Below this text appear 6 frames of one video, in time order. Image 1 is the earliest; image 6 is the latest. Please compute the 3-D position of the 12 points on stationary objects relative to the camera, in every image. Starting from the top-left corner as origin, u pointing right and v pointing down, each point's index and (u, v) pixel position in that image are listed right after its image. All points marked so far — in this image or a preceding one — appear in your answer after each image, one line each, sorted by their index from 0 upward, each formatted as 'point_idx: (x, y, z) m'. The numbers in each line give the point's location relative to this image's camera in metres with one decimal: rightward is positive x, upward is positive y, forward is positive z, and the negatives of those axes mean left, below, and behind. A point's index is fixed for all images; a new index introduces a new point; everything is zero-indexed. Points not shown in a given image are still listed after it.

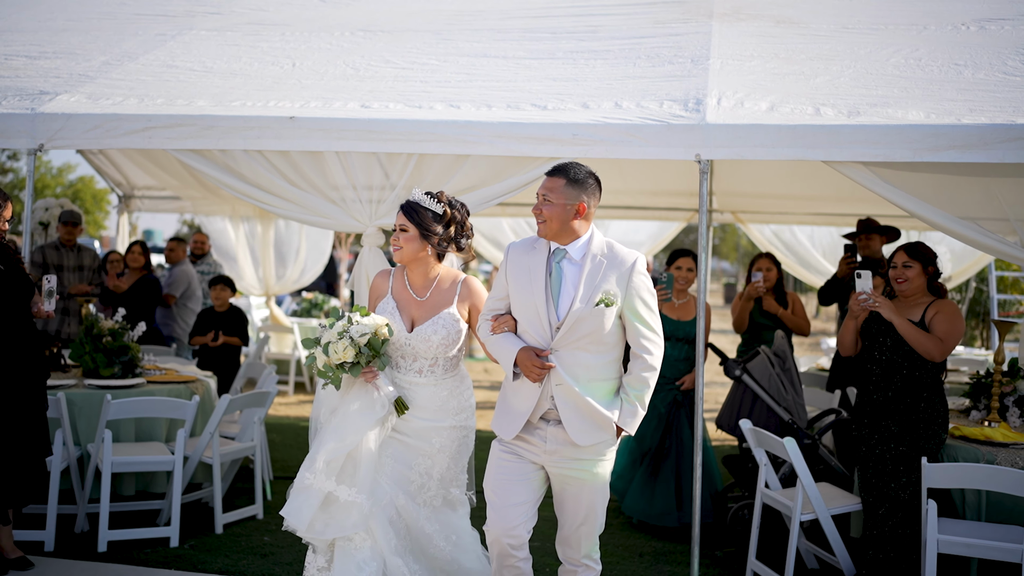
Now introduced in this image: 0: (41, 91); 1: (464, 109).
0: (-2.7, +1.1, +4.8) m
1: (-0.2, +0.9, +4.2) m
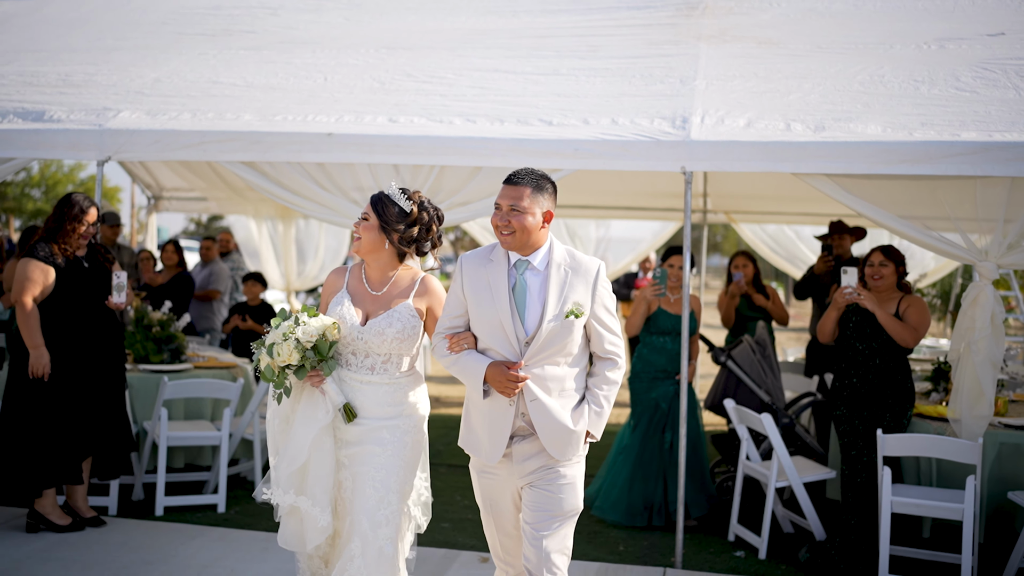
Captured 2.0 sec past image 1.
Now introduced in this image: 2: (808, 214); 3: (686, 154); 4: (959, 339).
0: (-2.6, +1.2, +5.4) m
1: (-0.2, +0.9, +4.7) m
2: (+3.2, +0.8, +8.9) m
3: (+0.9, +0.7, +4.2) m
4: (+2.3, -0.3, +4.3) m
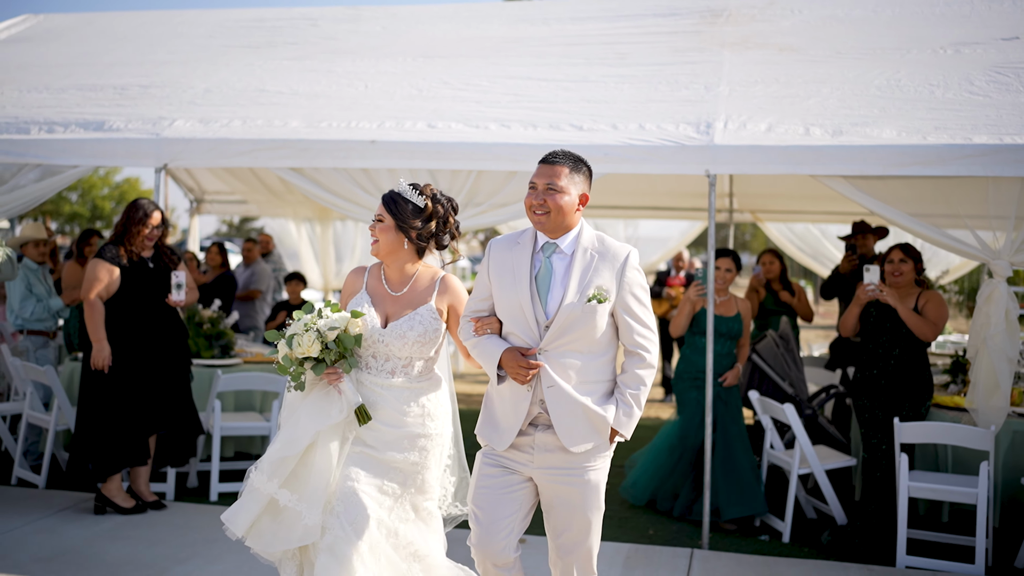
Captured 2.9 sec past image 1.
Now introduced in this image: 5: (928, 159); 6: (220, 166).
0: (-2.4, +1.2, +5.8) m
1: (0.0, +1.0, +5.0) m
2: (+3.5, +0.8, +9.1) m
3: (+1.0, +0.7, +4.4) m
4: (+2.5, -0.3, +4.5) m
5: (+2.1, +0.6, +4.2) m
6: (-1.9, +0.8, +5.3) m
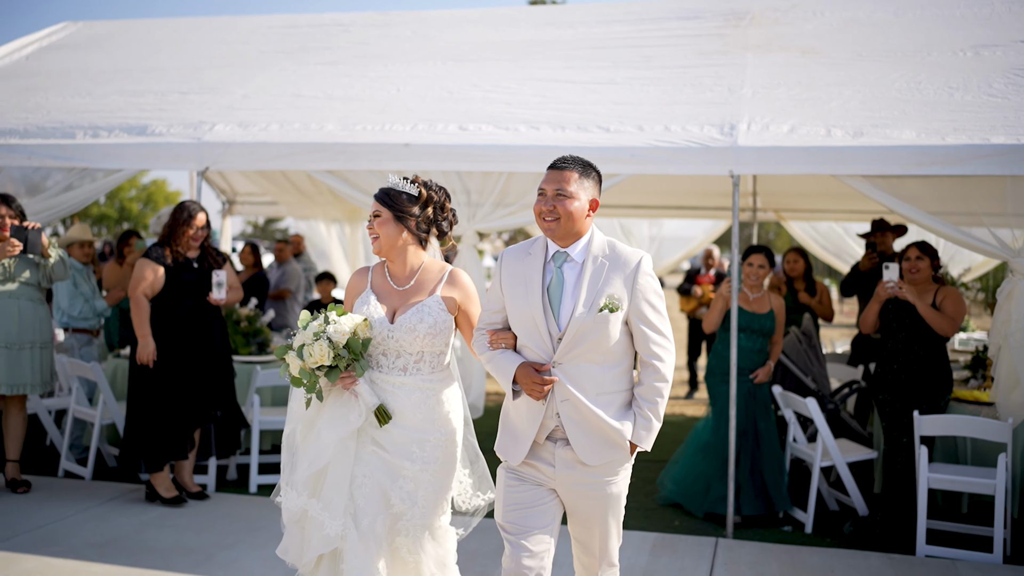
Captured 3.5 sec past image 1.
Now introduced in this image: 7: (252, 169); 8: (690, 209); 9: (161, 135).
0: (-2.2, +1.2, +6.0) m
1: (+0.2, +1.0, +5.2) m
2: (+3.8, +0.9, +9.2) m
3: (+1.2, +0.7, +4.6) m
4: (+2.7, -0.2, +4.6) m
5: (+2.2, +0.7, +4.3) m
6: (-1.7, +0.8, +5.5) m
7: (-1.7, +0.8, +5.5) m
8: (+2.1, +0.9, +9.8) m
9: (-2.5, +1.1, +5.9) m
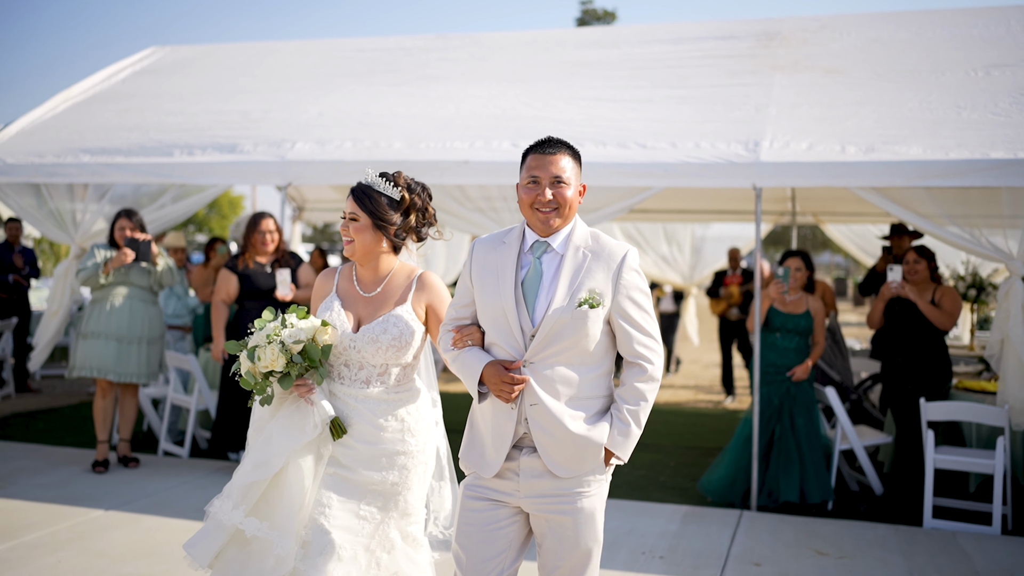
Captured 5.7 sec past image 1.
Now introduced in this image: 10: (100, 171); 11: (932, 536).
0: (-1.8, +1.2, +6.8) m
1: (+0.5, +1.0, +5.8) m
2: (+4.3, +0.9, +9.6) m
3: (+1.5, +0.7, +5.1) m
4: (+3.0, -0.2, +5.1) m
5: (+2.5, +0.7, +4.8) m
6: (-1.3, +0.8, +6.2) m
7: (-1.4, +0.8, +6.3) m
8: (+2.7, +0.9, +10.3) m
9: (-2.1, +1.1, +6.6) m
10: (-3.4, +1.0, +6.8) m
11: (+2.4, -1.4, +4.7) m
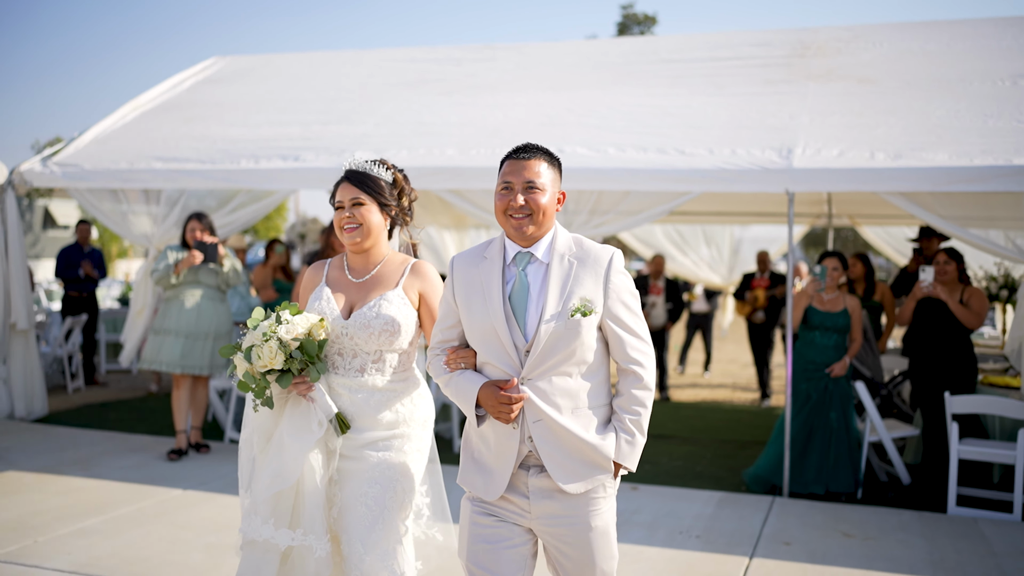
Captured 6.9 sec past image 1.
0: (-1.5, +1.2, +7.2) m
1: (+0.9, +1.0, +6.2) m
2: (+4.9, +0.8, +9.8) m
3: (+1.8, +0.7, +5.5) m
4: (+3.3, -0.2, +5.3) m
5: (+2.8, +0.7, +5.1) m
6: (-1.0, +0.8, +6.7) m
7: (-1.0, +0.8, +6.7) m
8: (+3.2, +0.9, +10.6) m
9: (-1.7, +1.1, +7.1) m
10: (-3.0, +1.0, +7.4) m
11: (+2.6, -1.4, +5.0) m
